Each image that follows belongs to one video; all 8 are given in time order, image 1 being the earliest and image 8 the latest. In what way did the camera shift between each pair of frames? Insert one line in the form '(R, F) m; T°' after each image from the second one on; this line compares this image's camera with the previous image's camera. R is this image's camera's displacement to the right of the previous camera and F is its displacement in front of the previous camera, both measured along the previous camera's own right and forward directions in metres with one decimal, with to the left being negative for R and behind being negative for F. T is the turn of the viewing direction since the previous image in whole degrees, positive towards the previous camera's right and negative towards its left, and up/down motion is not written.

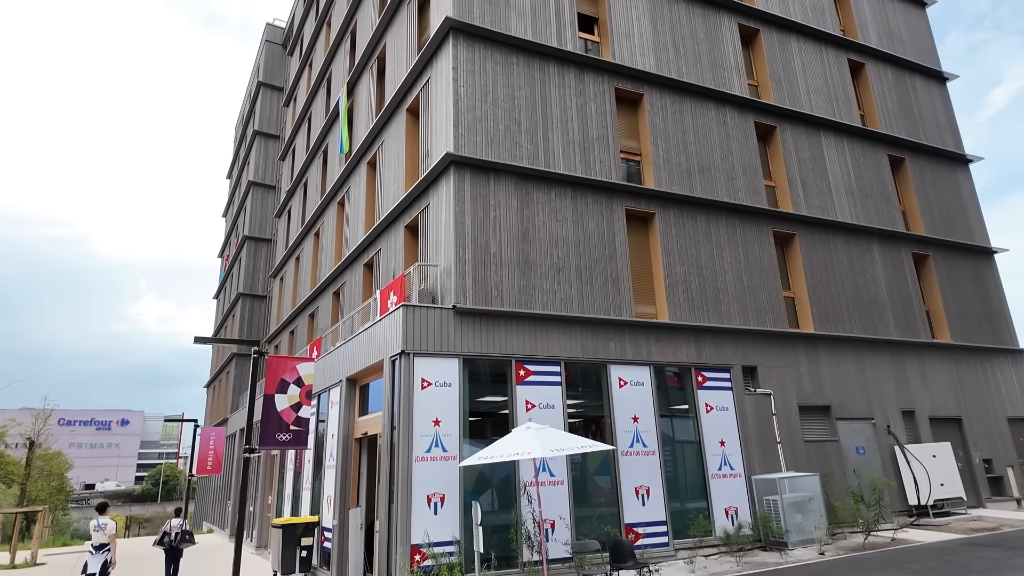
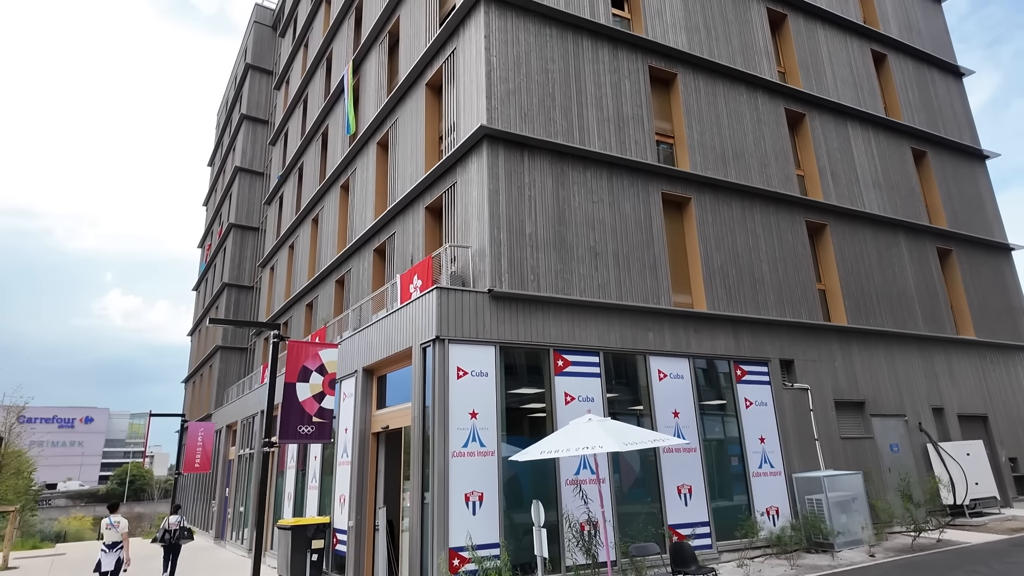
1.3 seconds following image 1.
(-1.2, +0.9) m; +2°
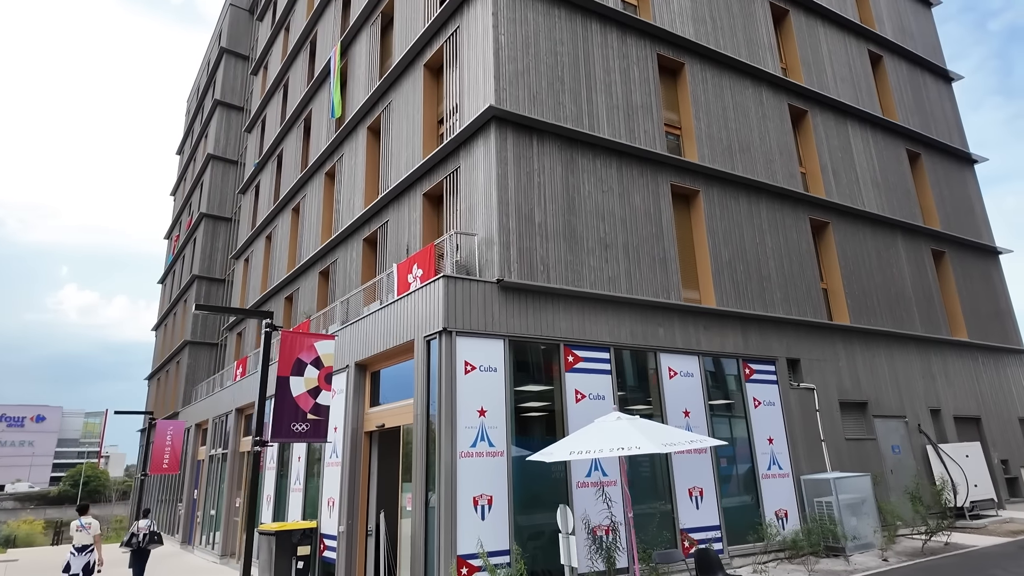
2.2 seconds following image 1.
(-0.7, +0.7) m; +3°
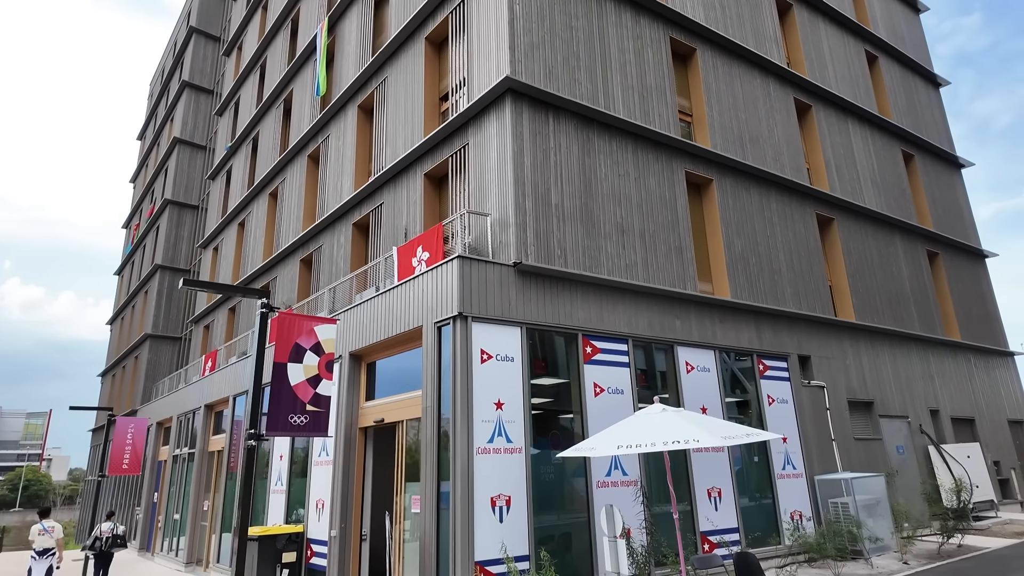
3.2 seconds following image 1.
(-0.9, +0.8) m; +3°
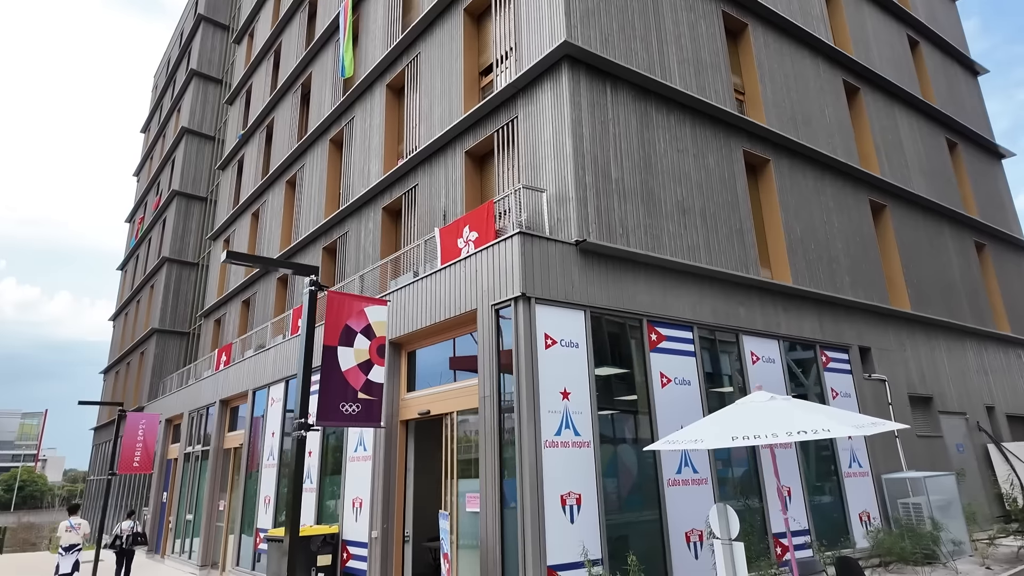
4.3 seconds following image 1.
(-1.0, +0.8) m; 0°
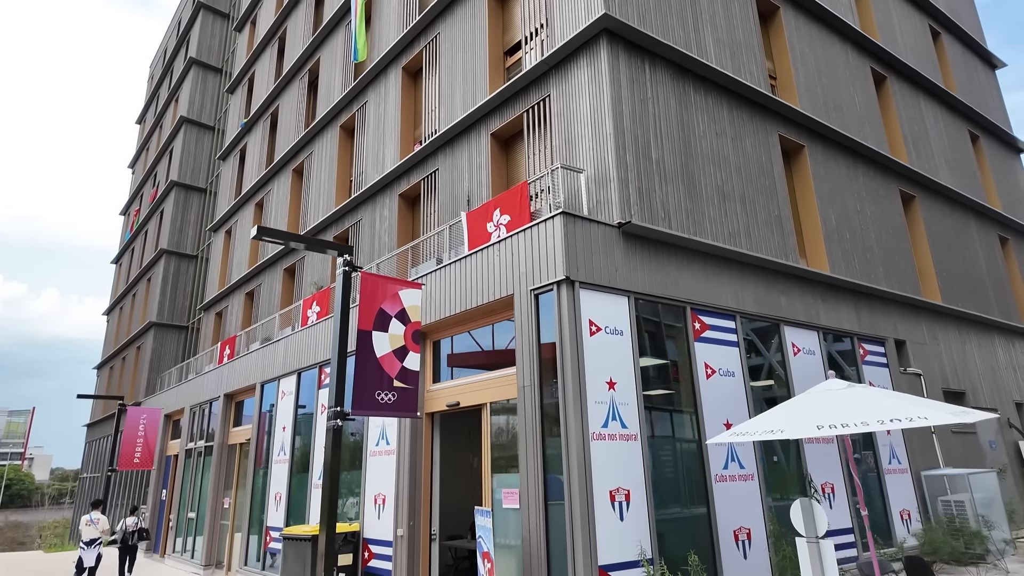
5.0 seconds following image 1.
(-0.7, +0.5) m; +1°
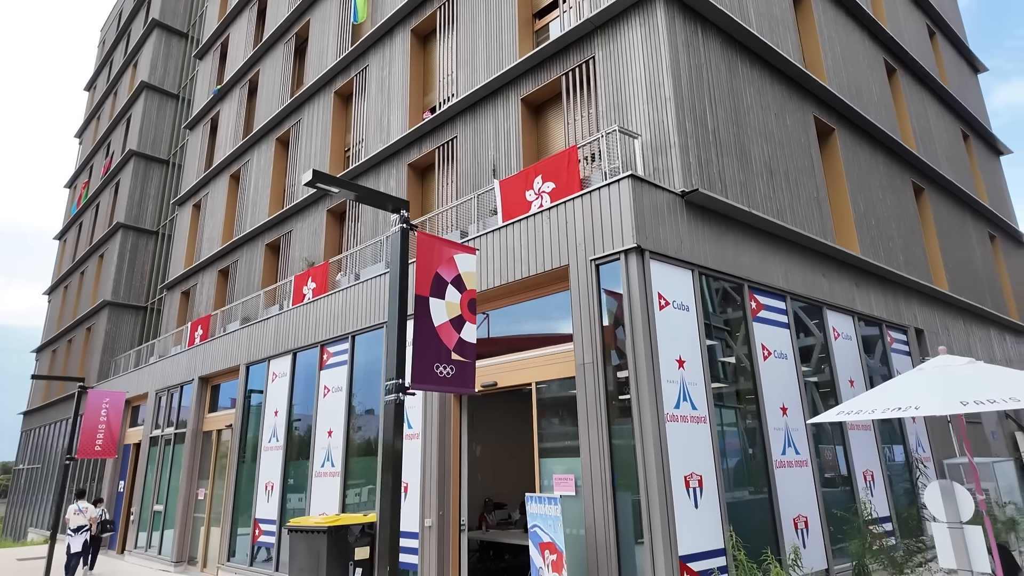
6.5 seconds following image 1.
(-1.4, +0.8) m; +5°
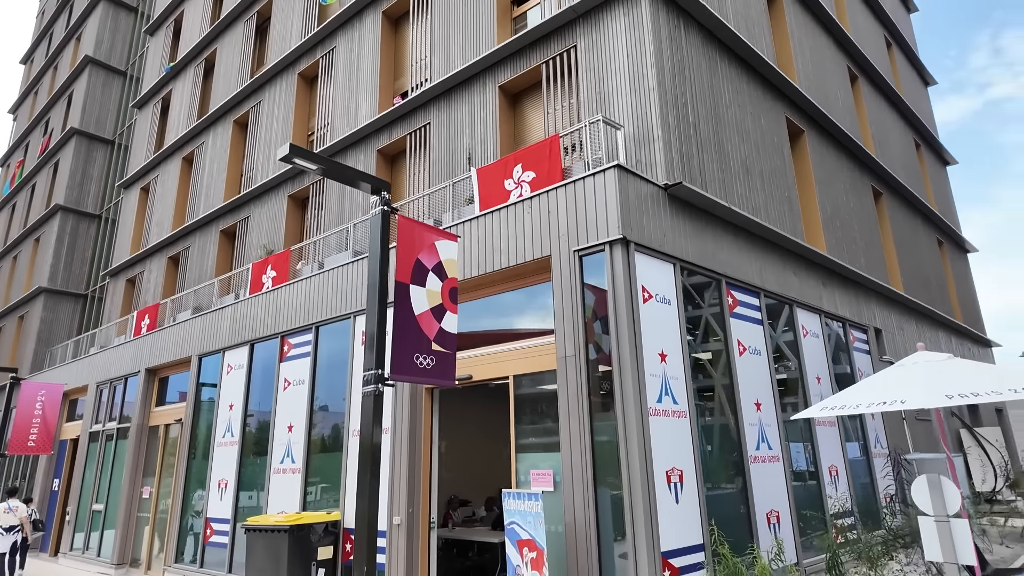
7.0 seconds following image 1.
(-0.3, +0.3) m; +4°
